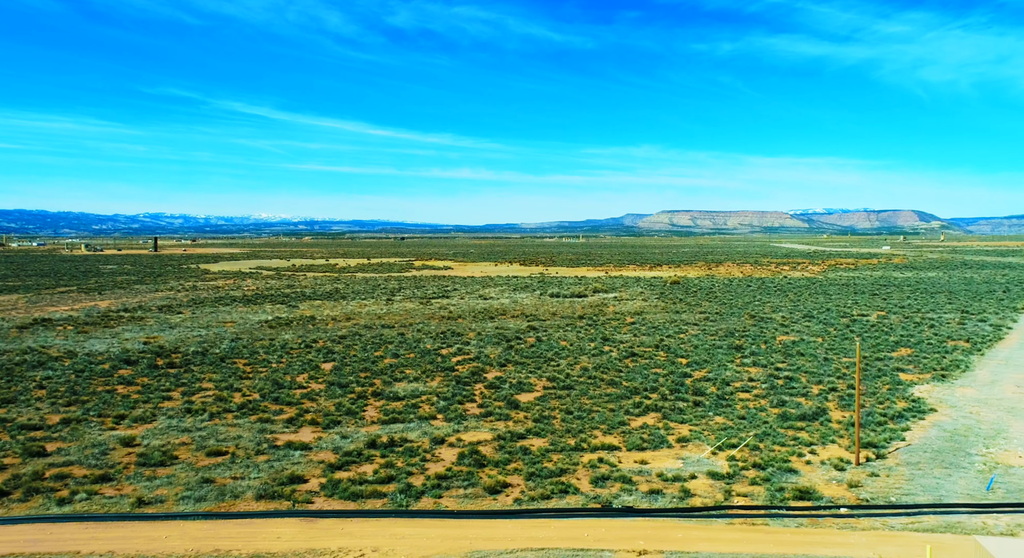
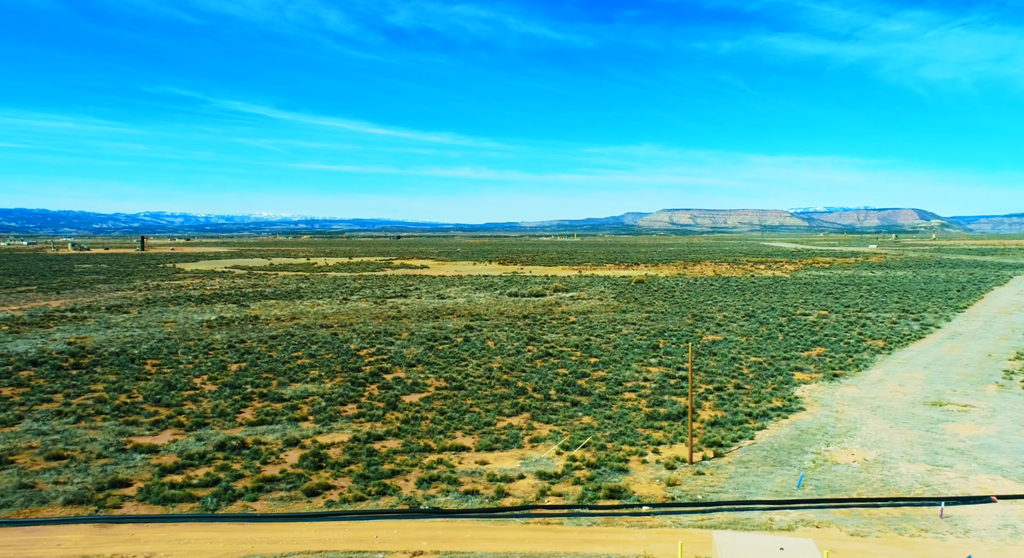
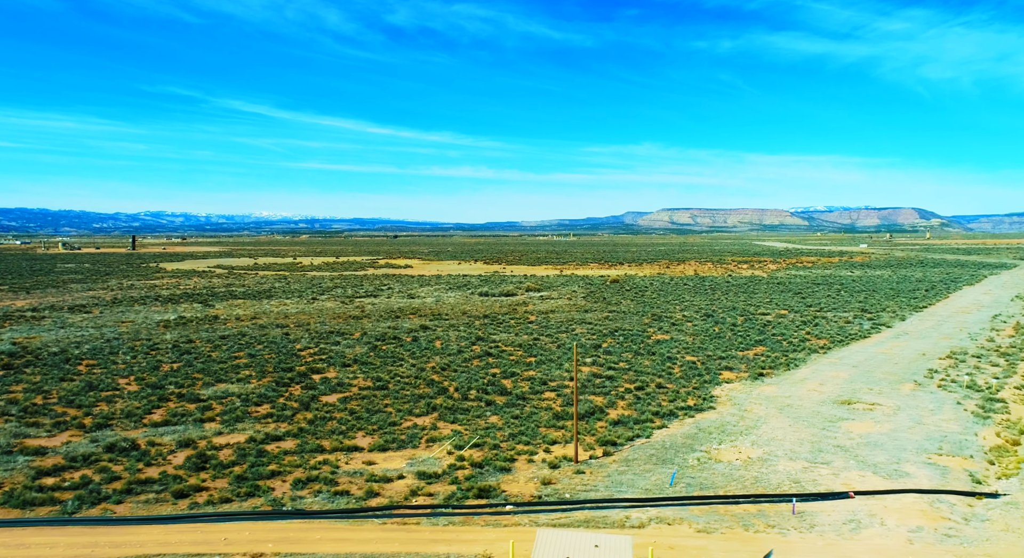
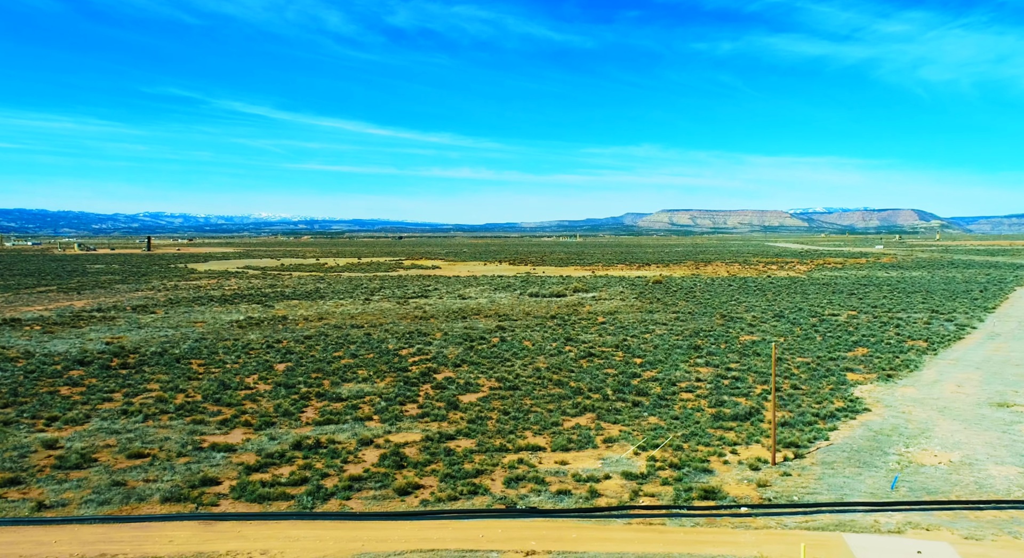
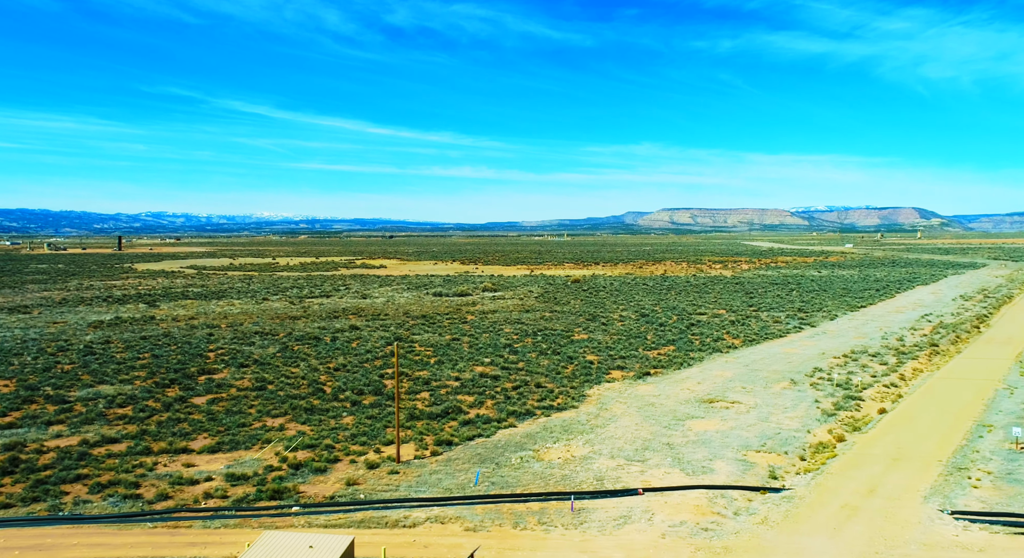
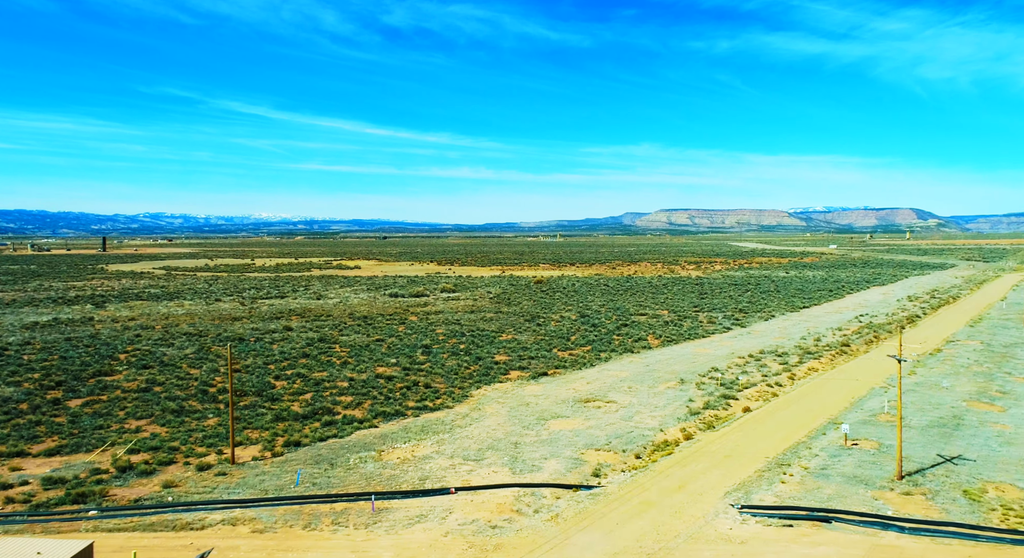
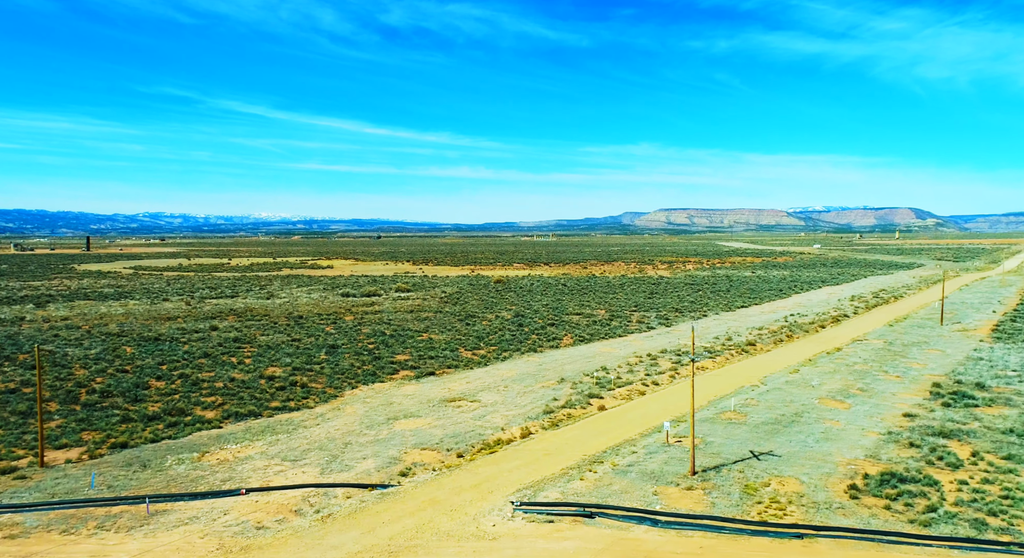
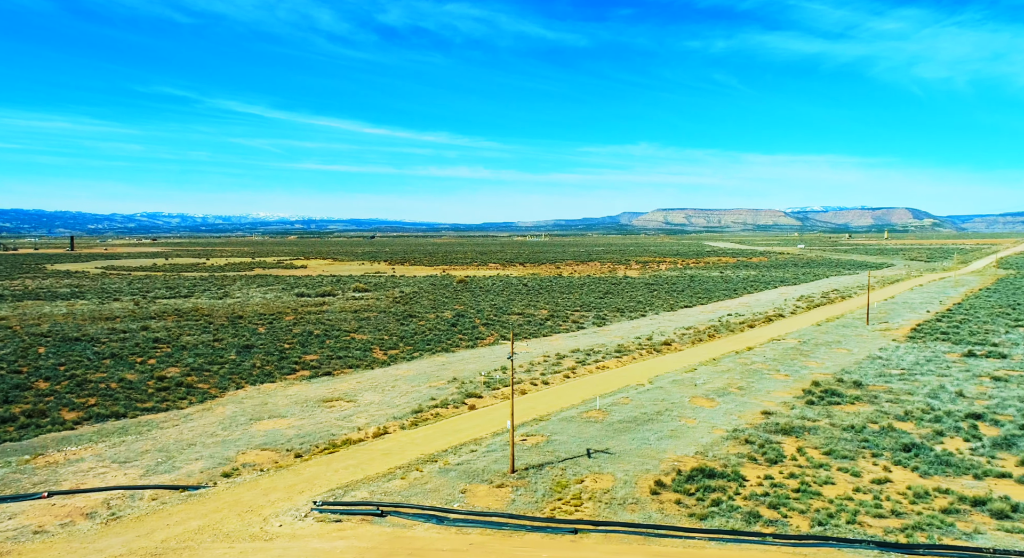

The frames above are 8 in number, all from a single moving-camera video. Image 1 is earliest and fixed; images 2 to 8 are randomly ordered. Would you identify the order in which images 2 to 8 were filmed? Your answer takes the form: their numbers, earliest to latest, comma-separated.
4, 2, 3, 5, 6, 7, 8
